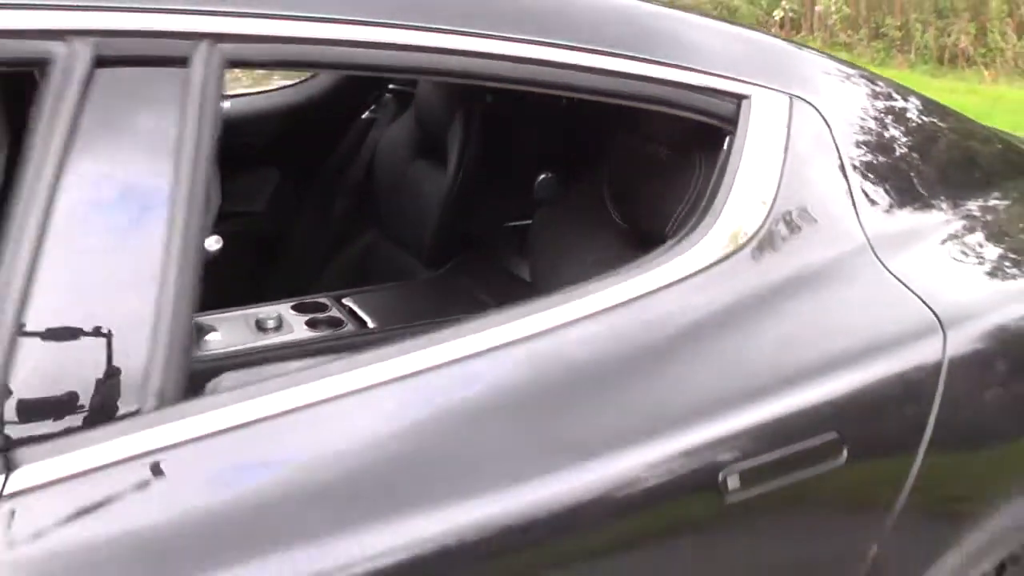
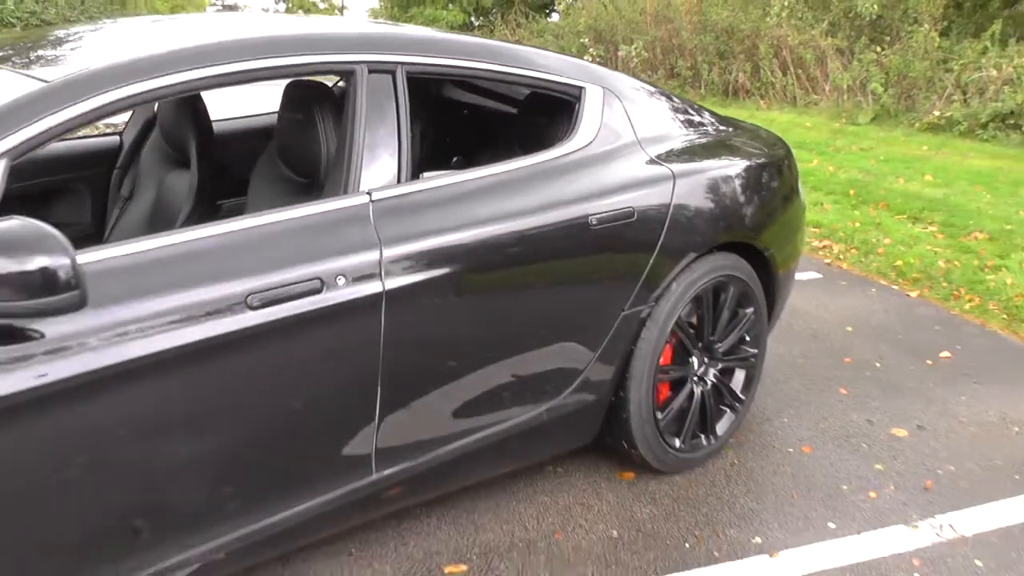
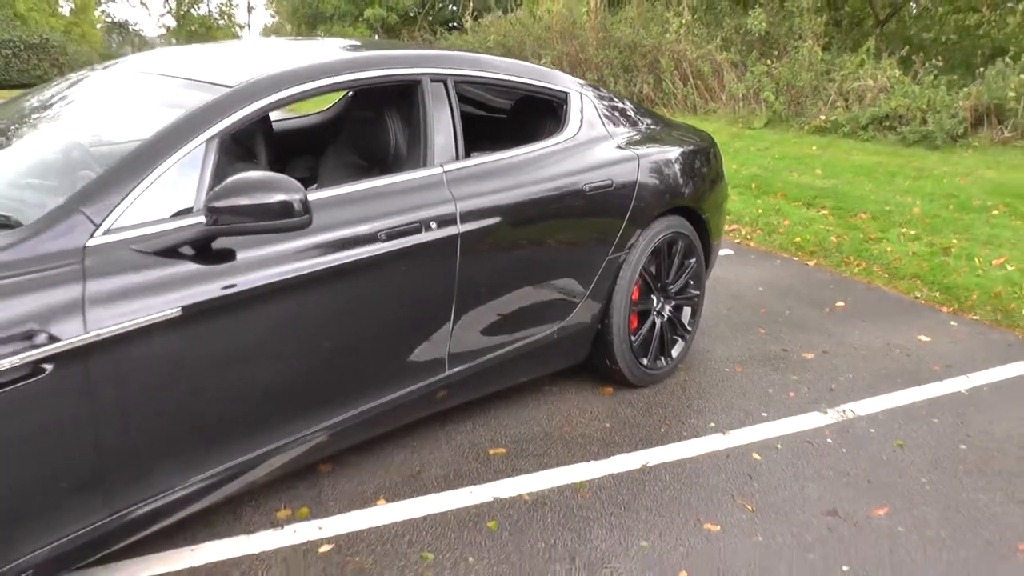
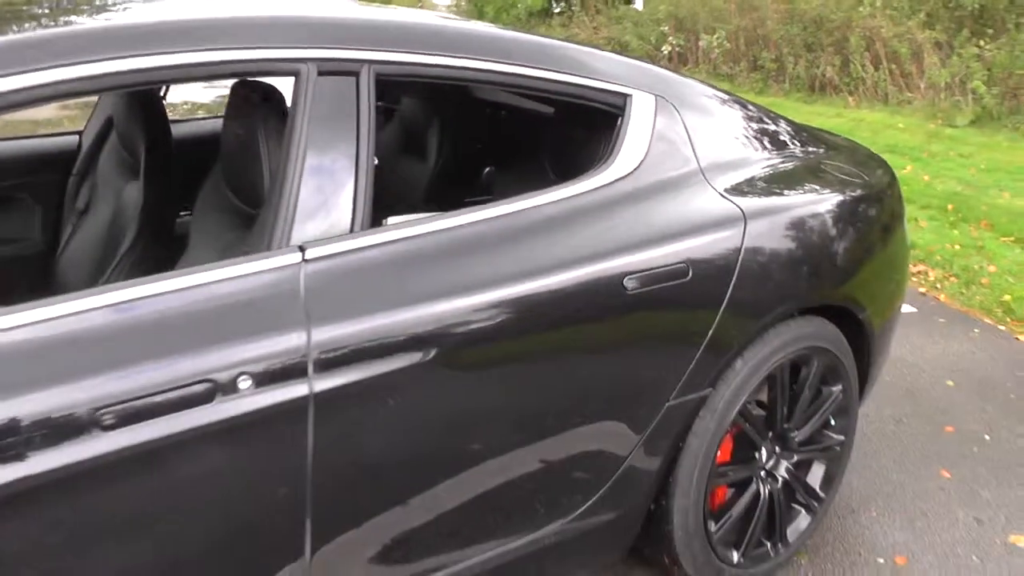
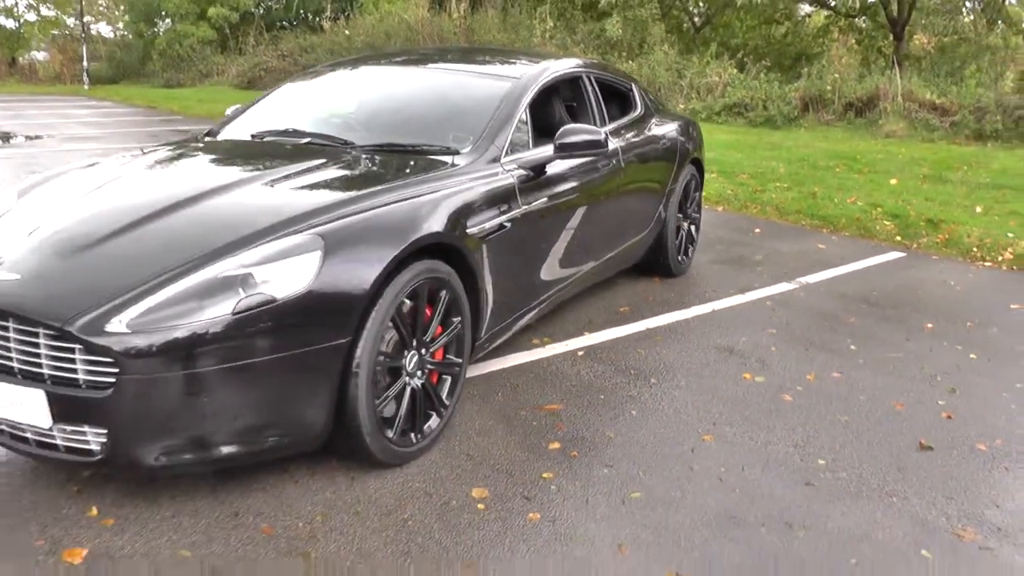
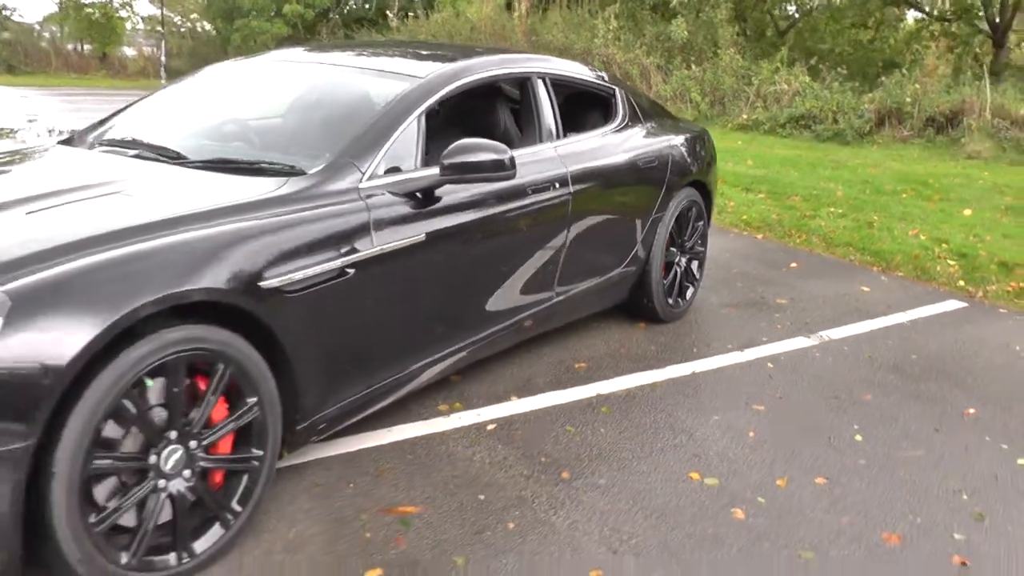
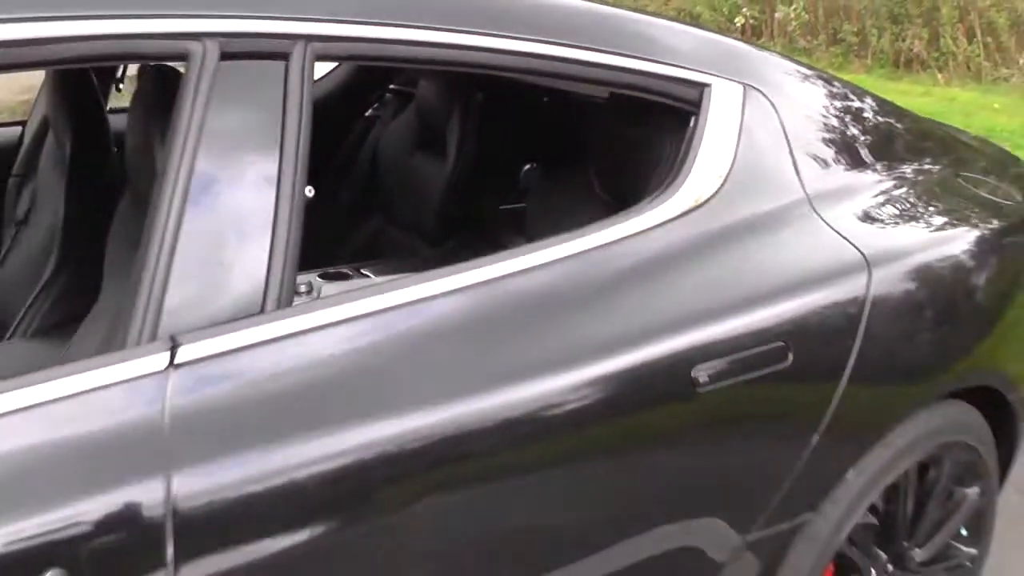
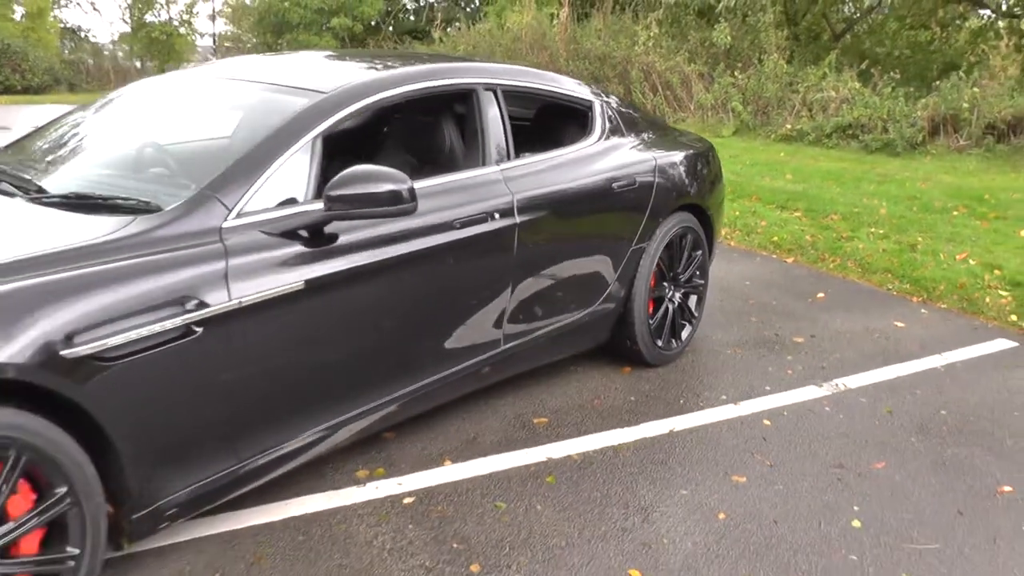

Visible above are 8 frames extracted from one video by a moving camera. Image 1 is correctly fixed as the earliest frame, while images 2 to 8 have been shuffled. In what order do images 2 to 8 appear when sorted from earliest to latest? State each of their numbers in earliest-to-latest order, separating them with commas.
7, 4, 2, 3, 8, 6, 5
